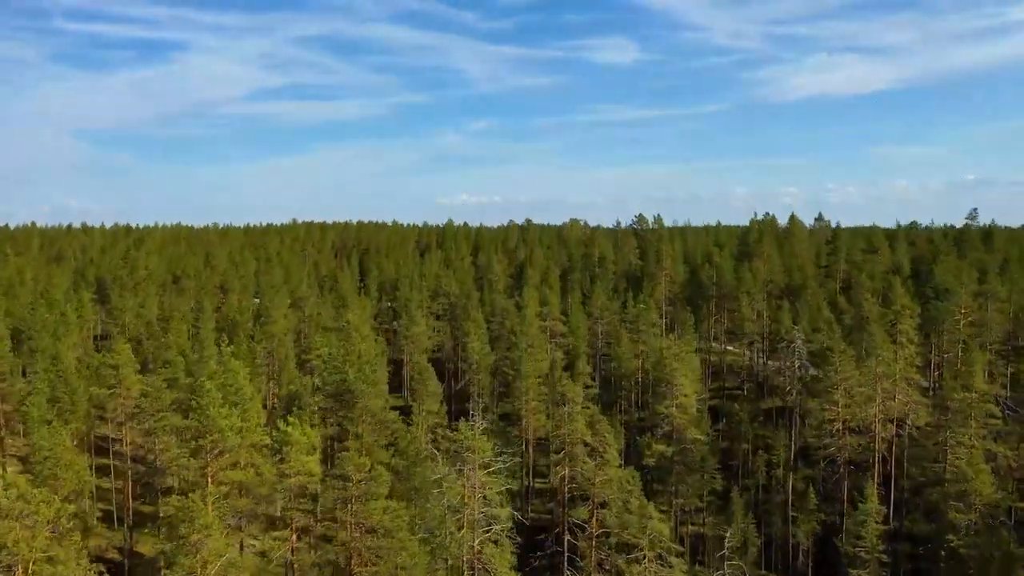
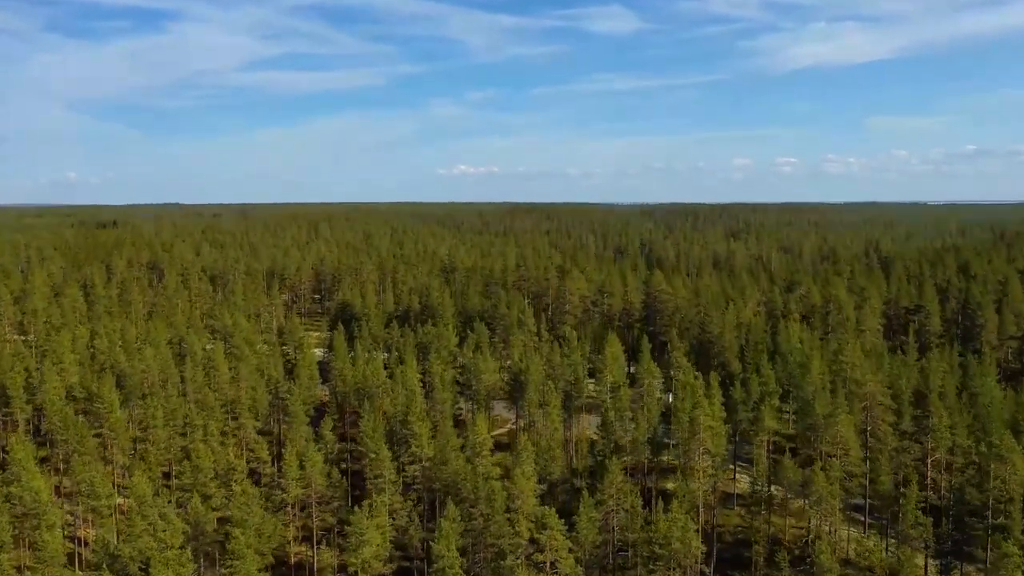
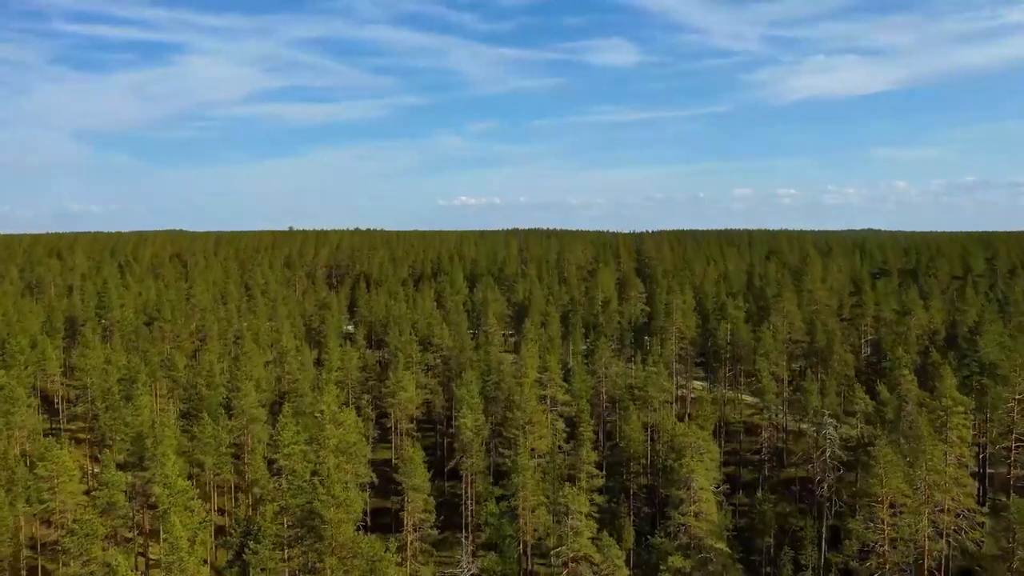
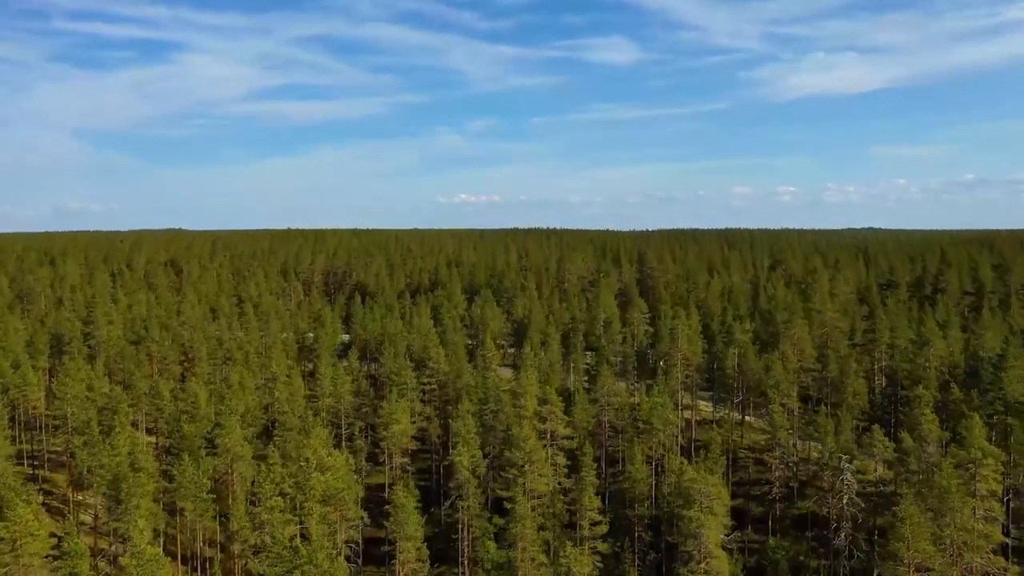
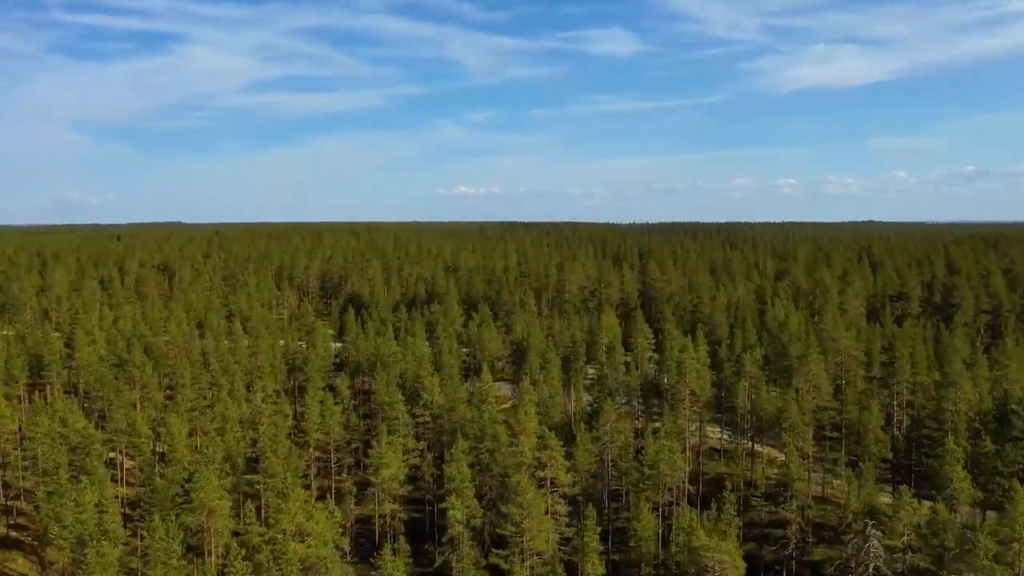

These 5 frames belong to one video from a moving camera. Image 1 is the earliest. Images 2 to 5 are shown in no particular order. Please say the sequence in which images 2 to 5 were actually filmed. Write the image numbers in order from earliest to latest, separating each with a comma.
3, 4, 5, 2
